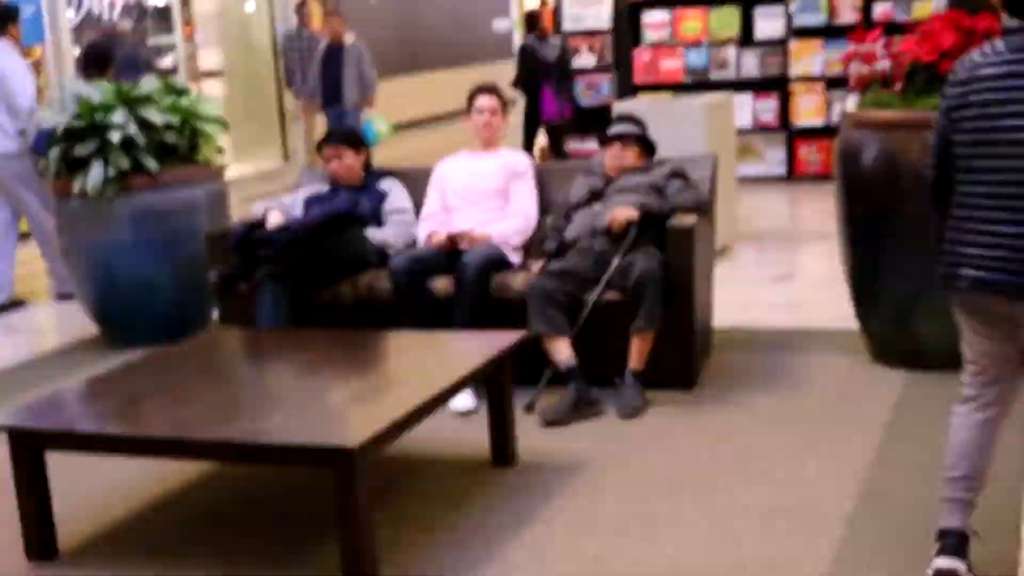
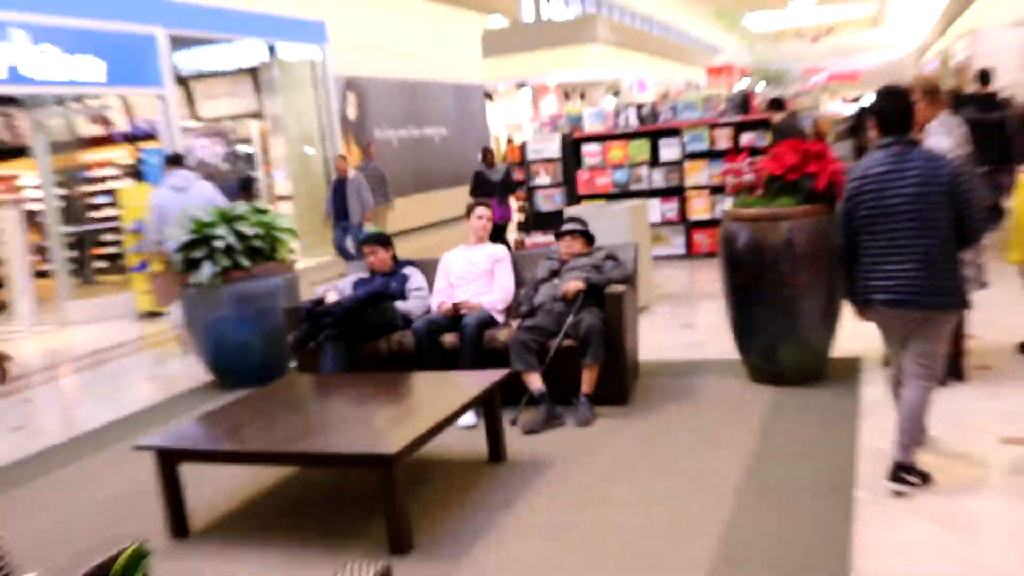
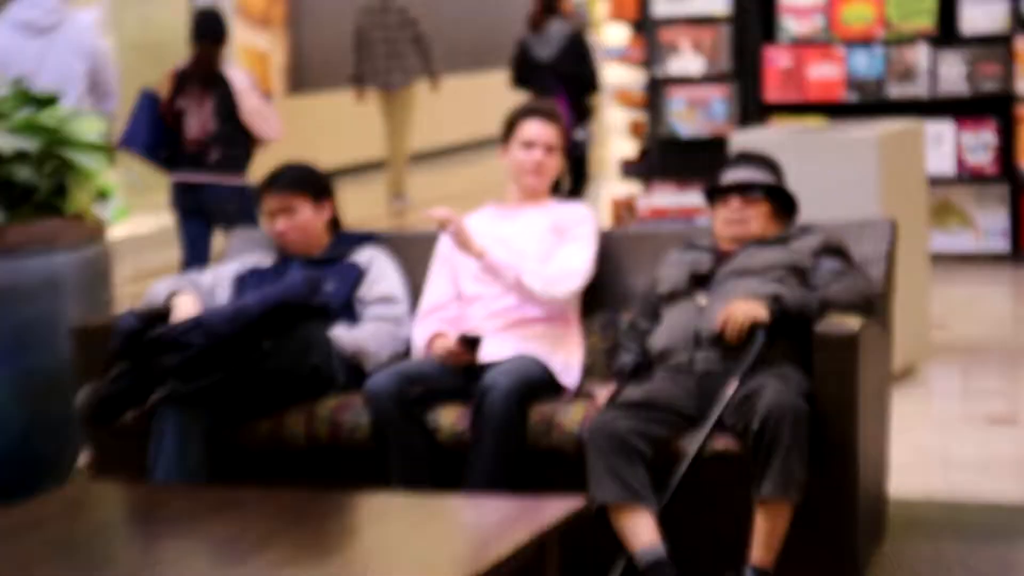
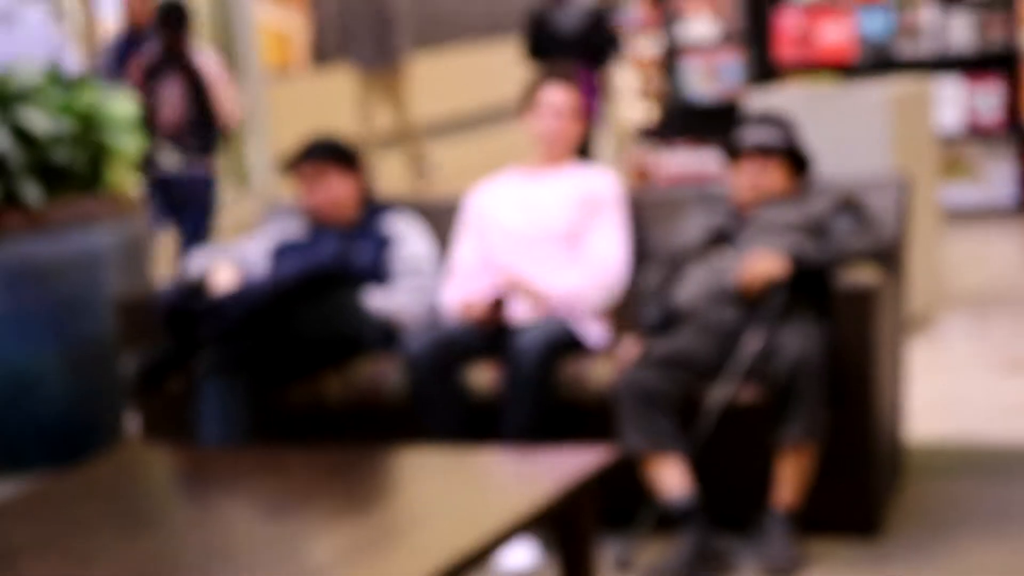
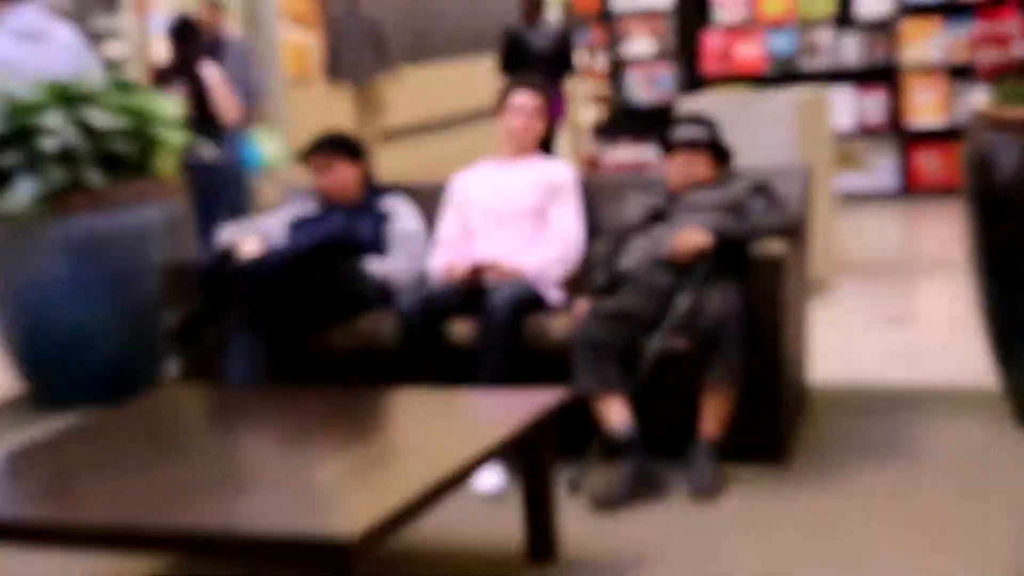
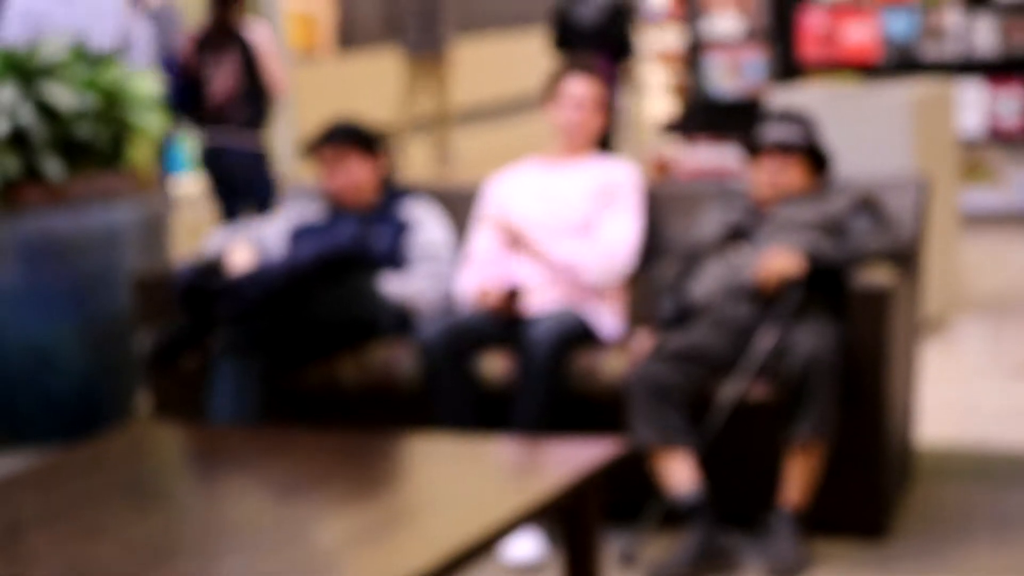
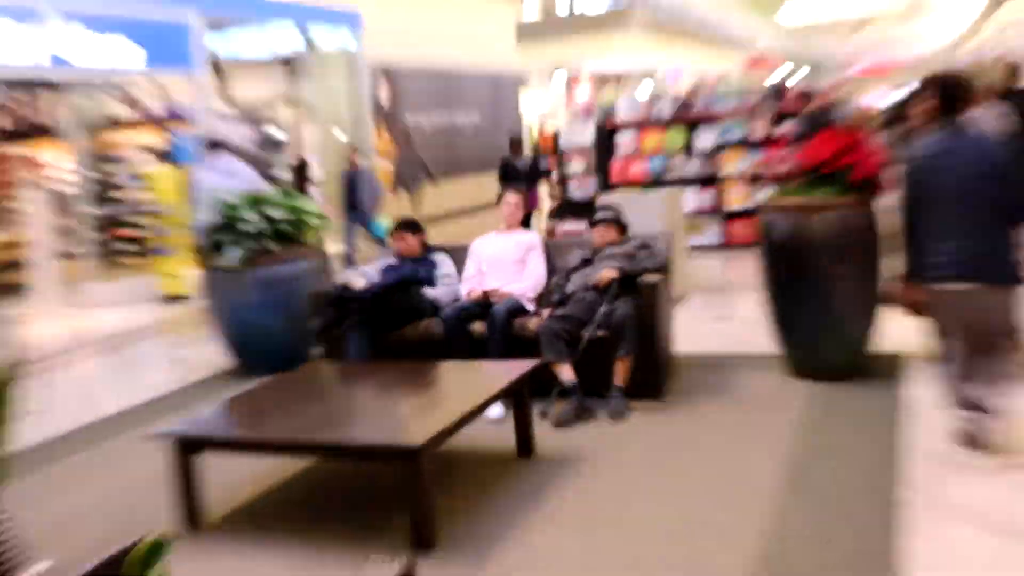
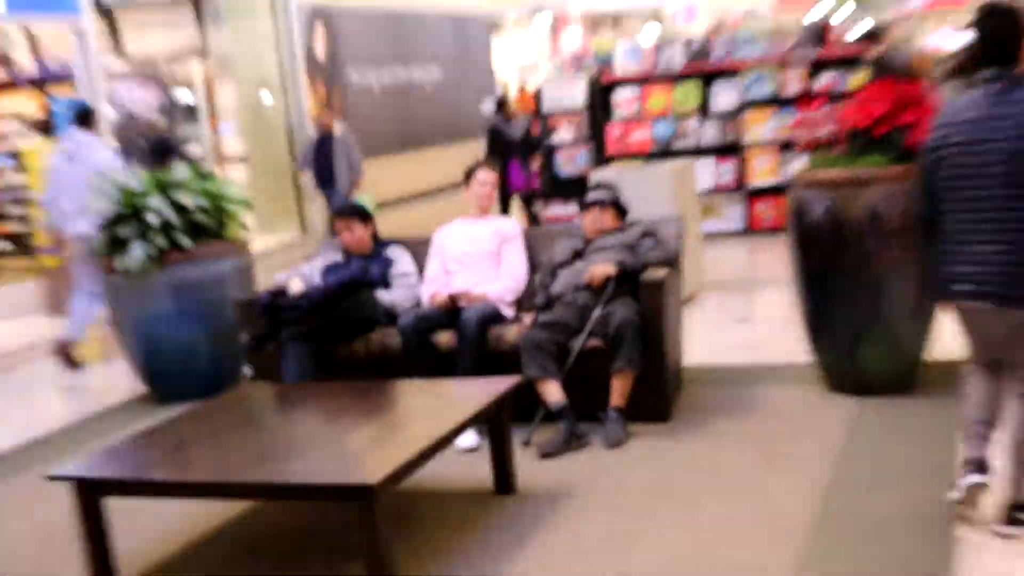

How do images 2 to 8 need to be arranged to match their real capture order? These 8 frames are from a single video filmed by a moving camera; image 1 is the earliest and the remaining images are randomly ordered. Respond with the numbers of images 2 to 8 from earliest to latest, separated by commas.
8, 2, 7, 5, 4, 6, 3
